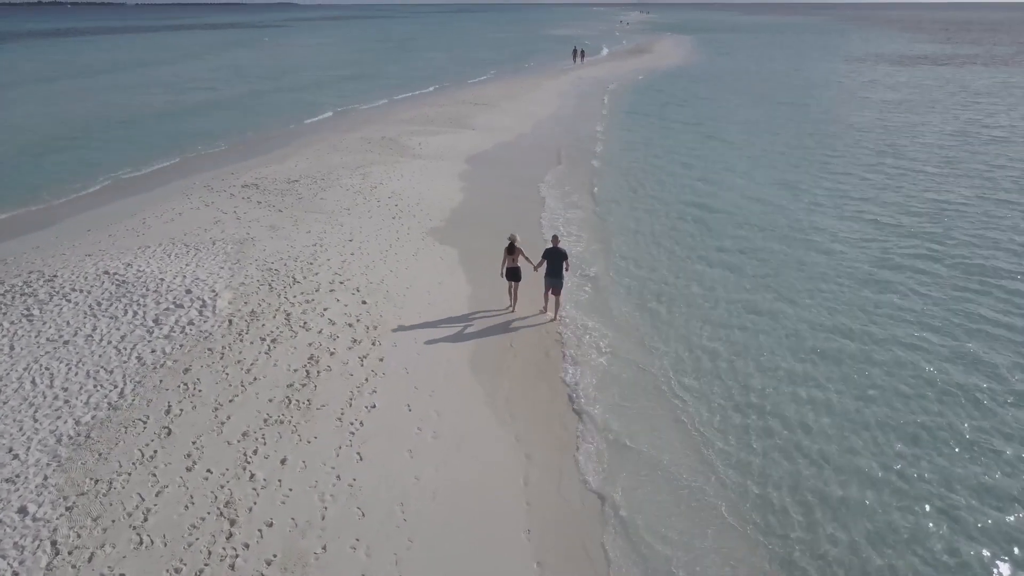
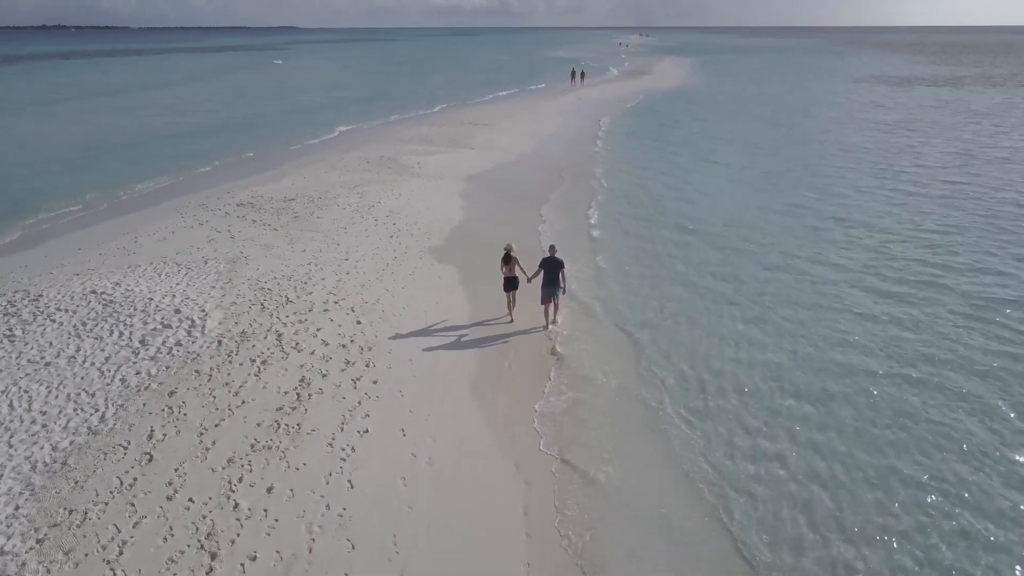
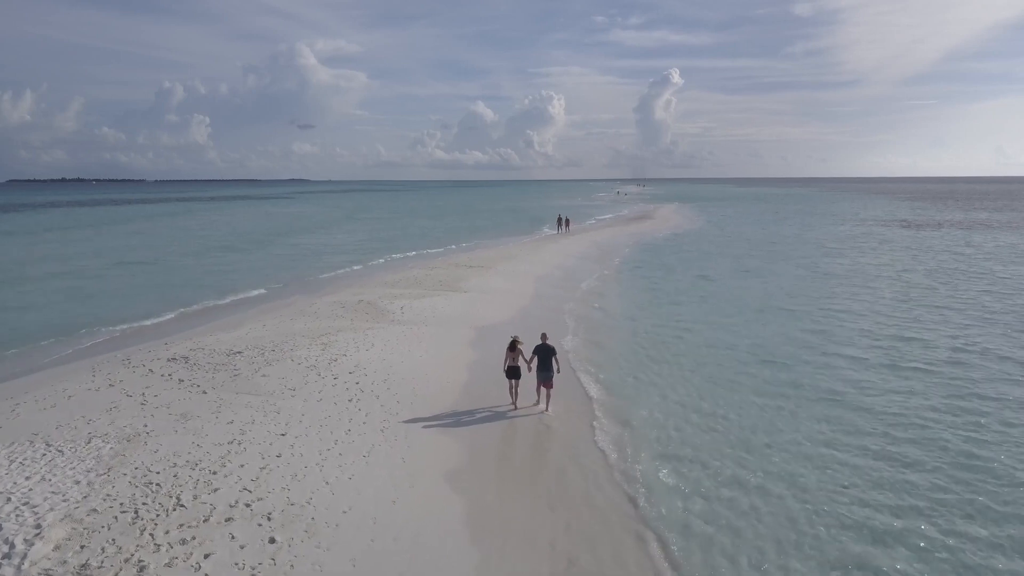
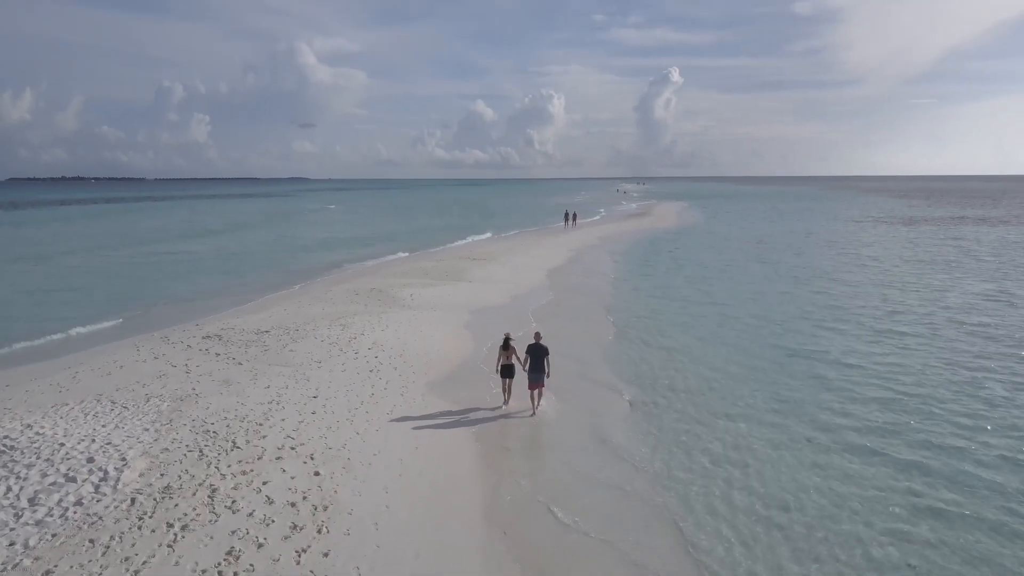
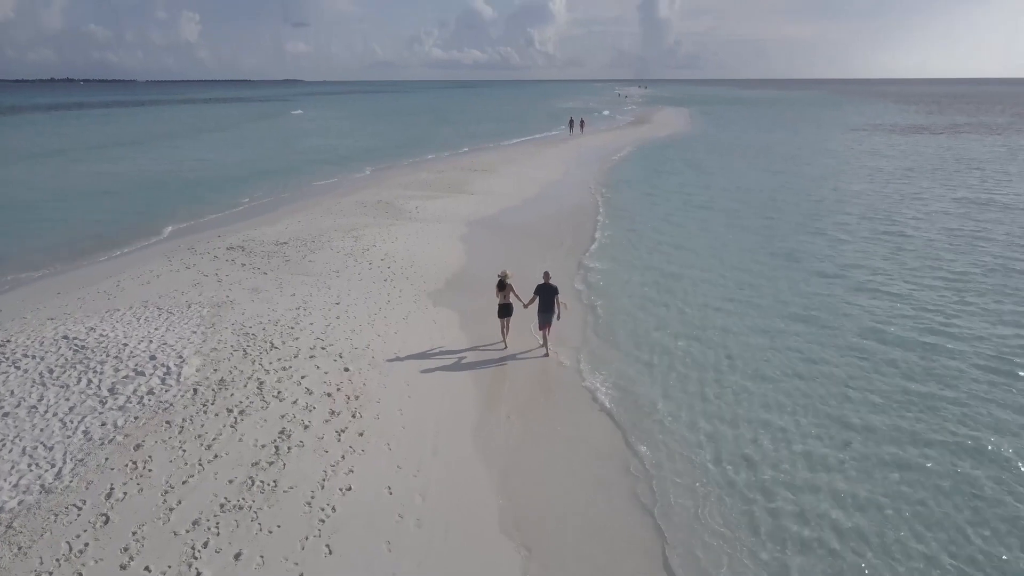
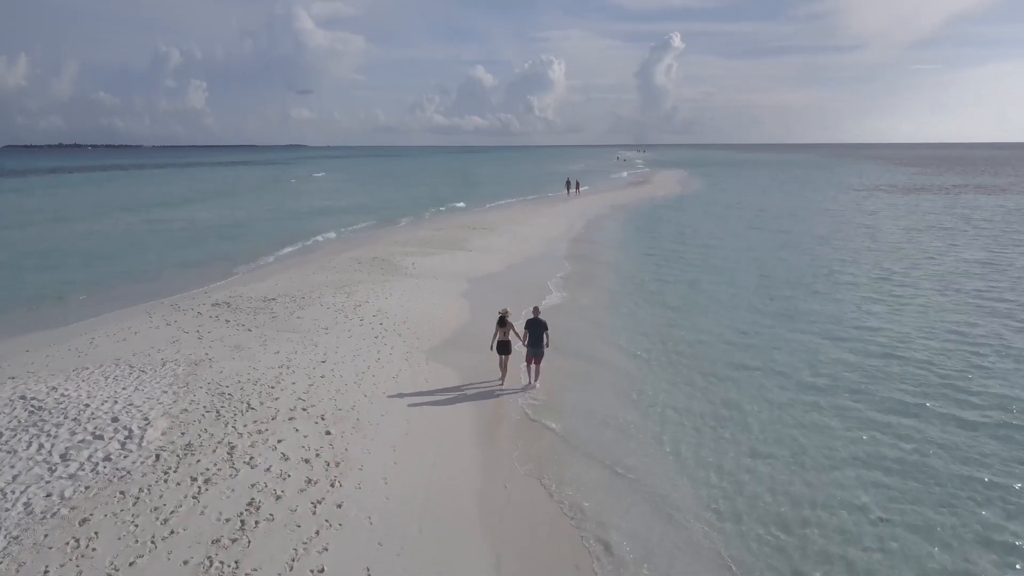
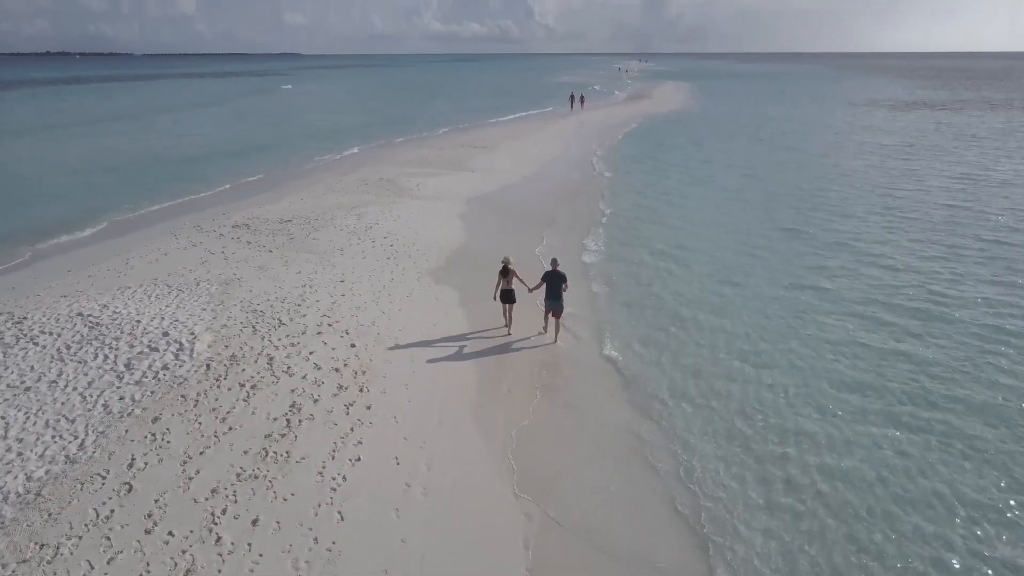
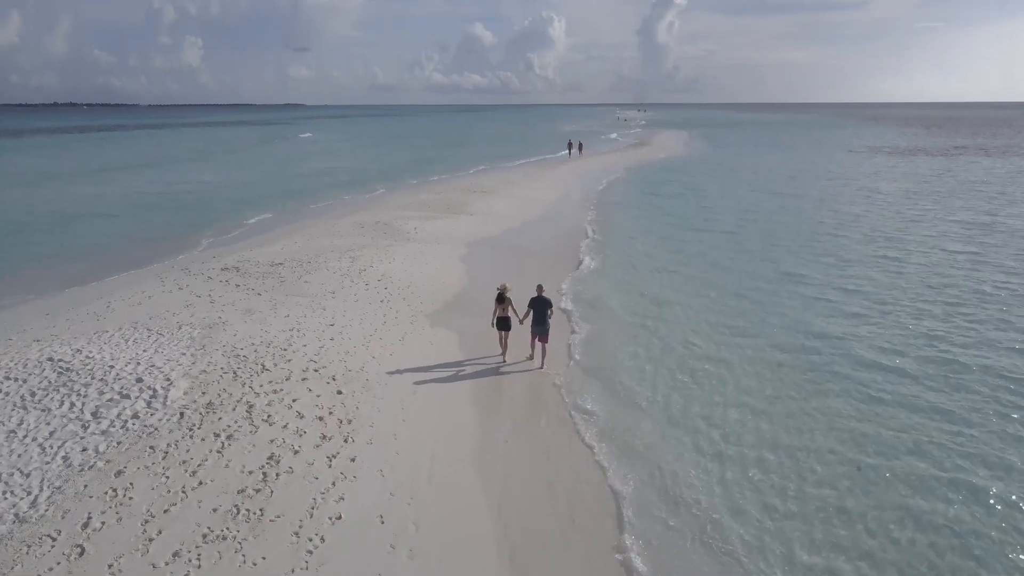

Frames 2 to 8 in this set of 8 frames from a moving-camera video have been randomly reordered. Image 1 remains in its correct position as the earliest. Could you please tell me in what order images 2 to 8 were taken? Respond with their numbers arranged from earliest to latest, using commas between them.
2, 7, 5, 8, 6, 4, 3
